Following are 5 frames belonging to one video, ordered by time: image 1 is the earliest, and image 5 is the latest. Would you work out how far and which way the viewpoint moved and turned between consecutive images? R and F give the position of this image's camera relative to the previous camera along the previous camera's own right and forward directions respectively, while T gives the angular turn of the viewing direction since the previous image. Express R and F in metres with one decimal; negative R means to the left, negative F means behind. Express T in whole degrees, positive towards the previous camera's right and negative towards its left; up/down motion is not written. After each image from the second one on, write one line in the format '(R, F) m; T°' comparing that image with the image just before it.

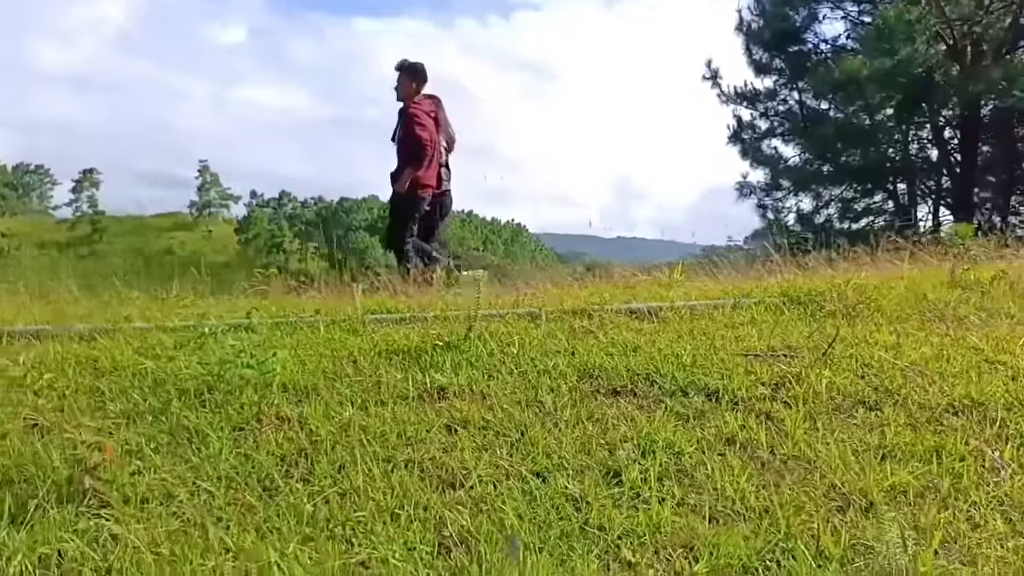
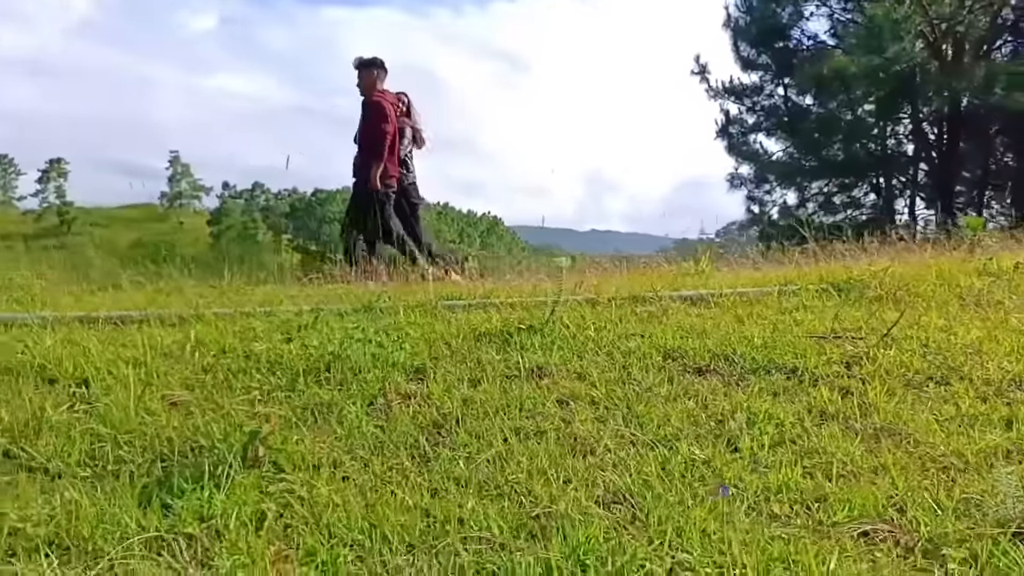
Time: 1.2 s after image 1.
(-0.6, -0.2) m; +2°
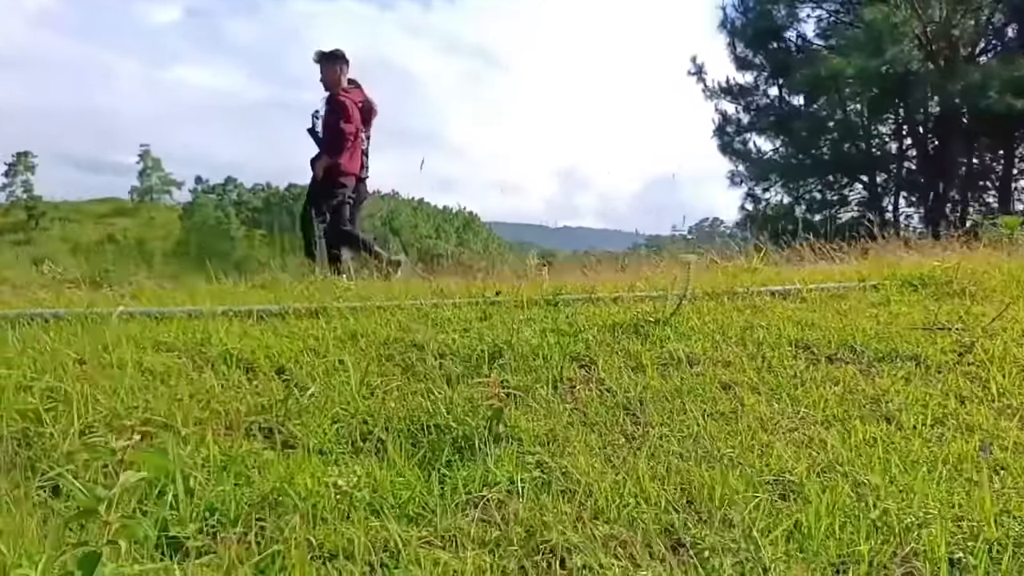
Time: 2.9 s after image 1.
(-1.0, -0.3) m; +2°
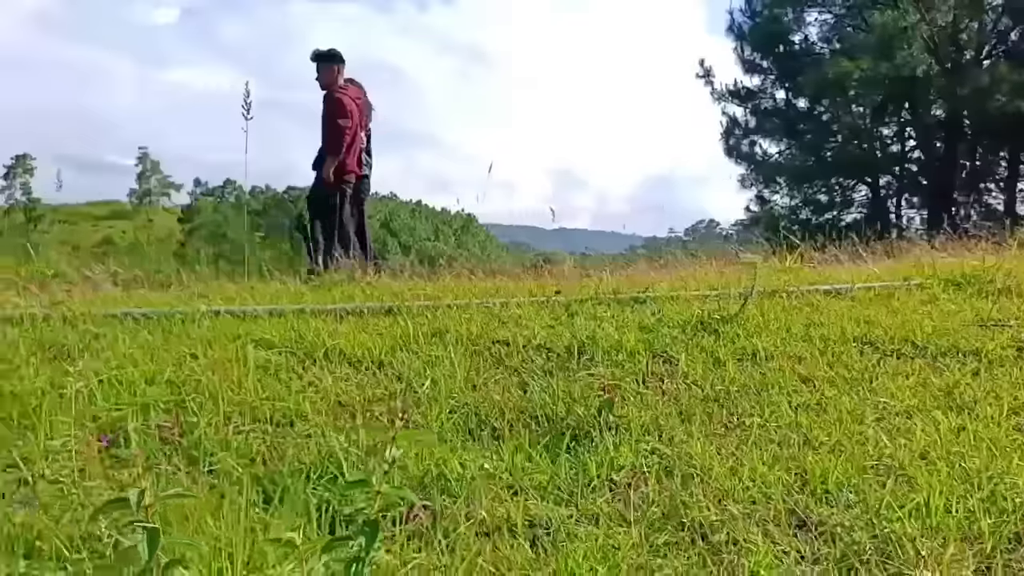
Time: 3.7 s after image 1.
(-0.5, -0.2) m; 0°
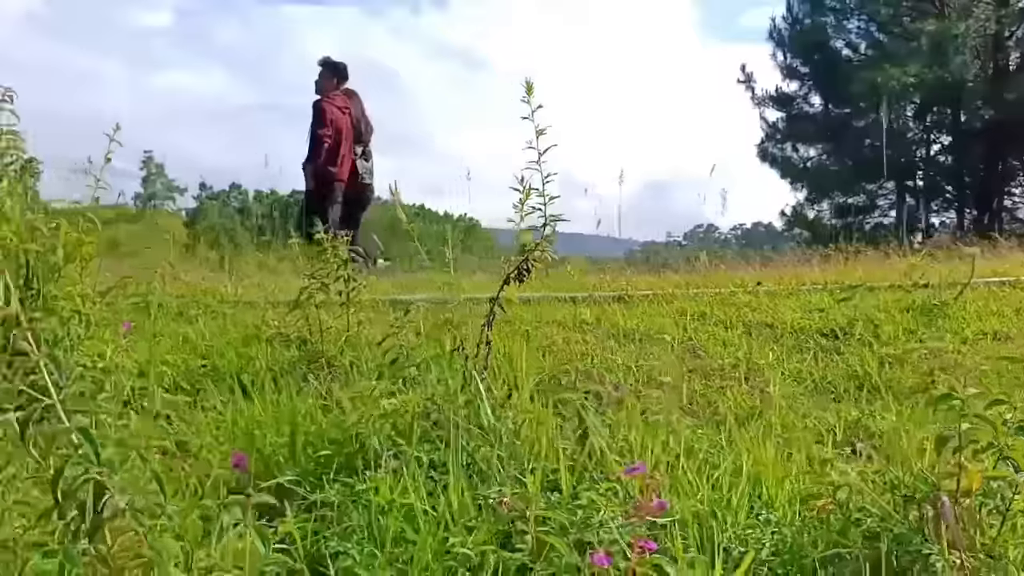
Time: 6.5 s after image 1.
(-1.7, -0.5) m; 0°
